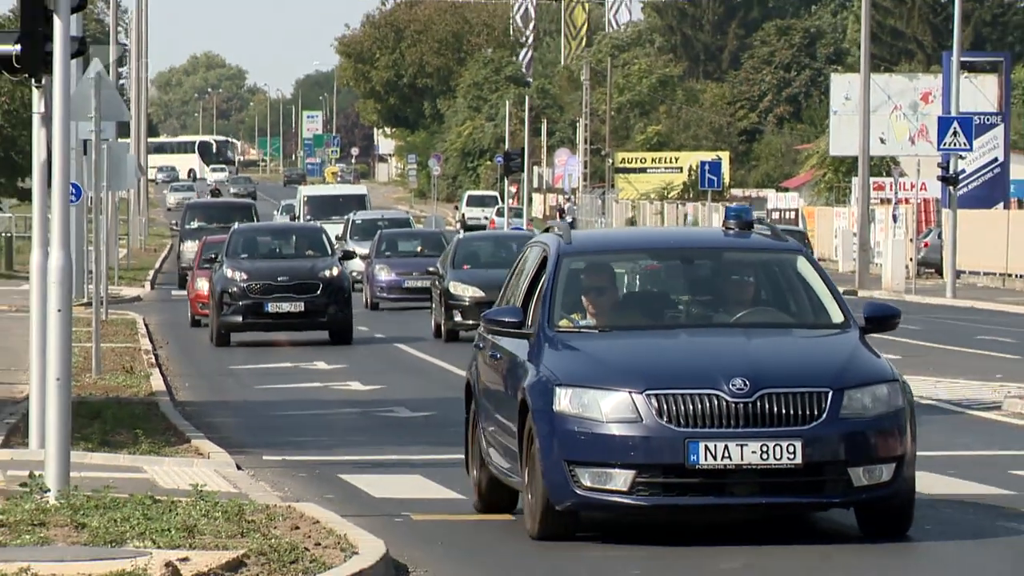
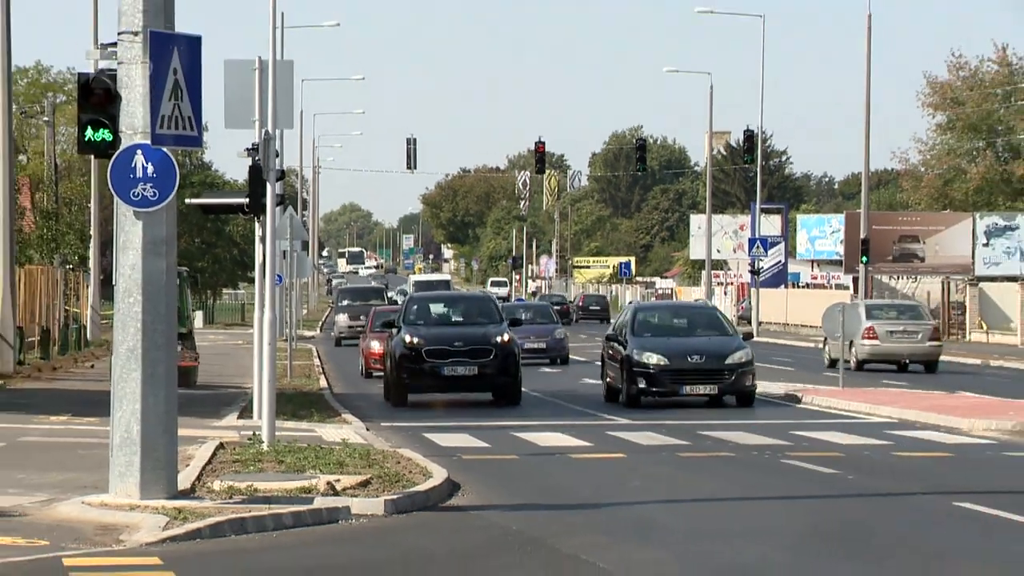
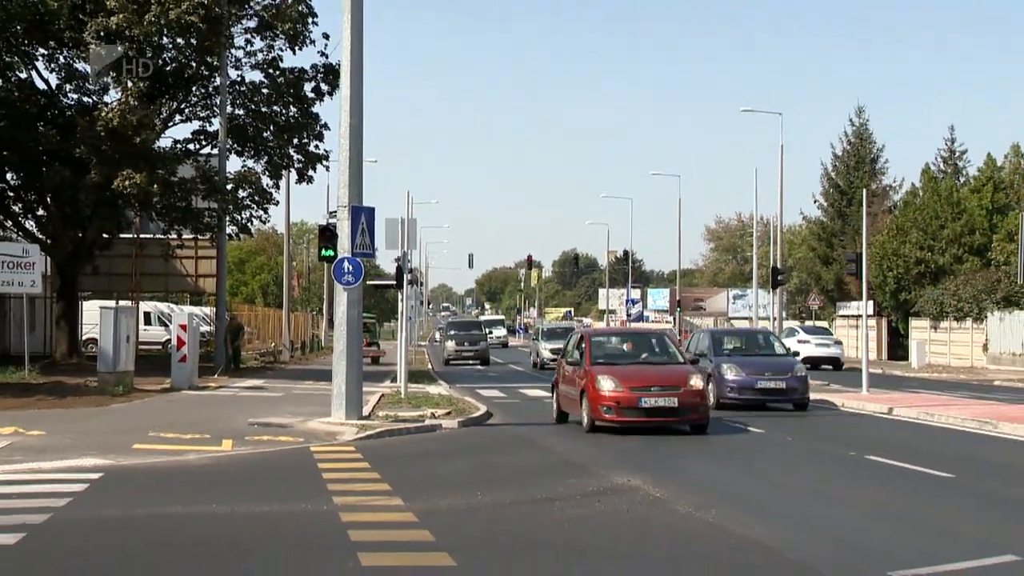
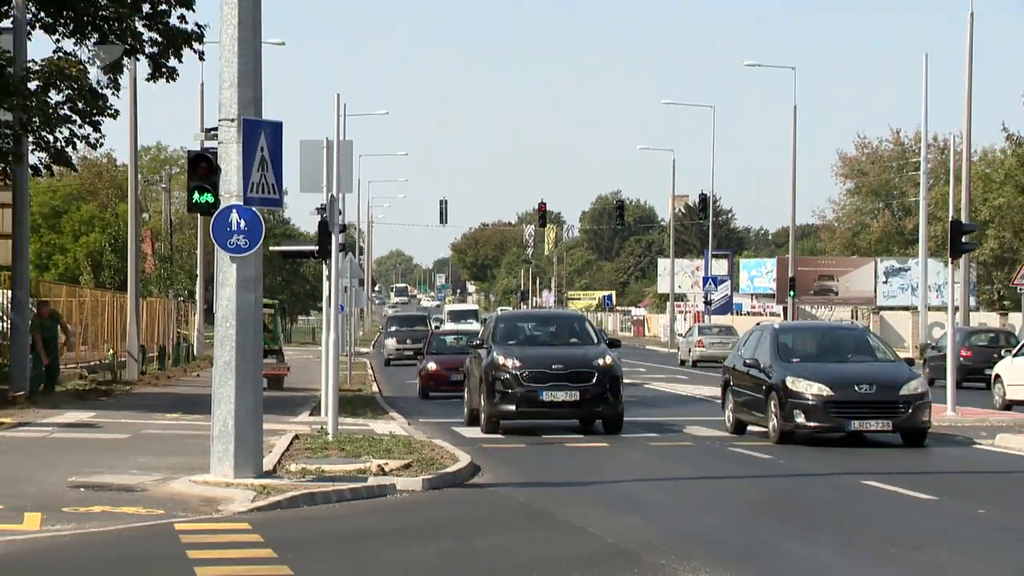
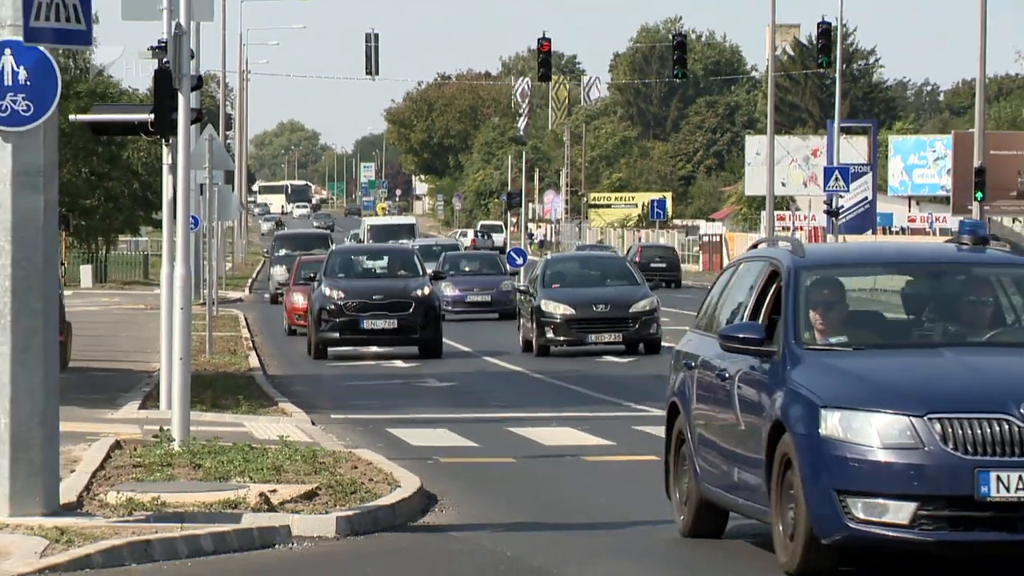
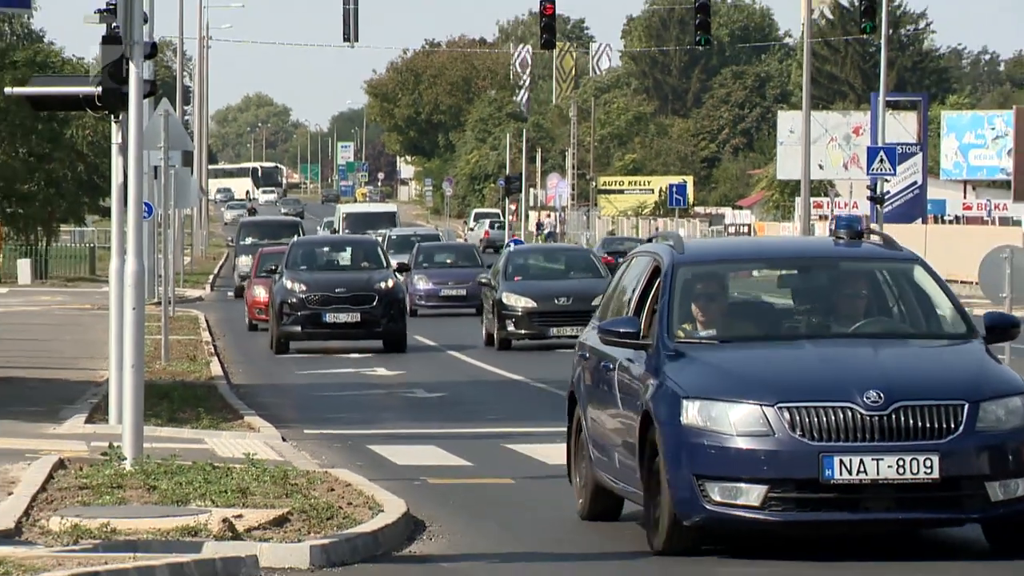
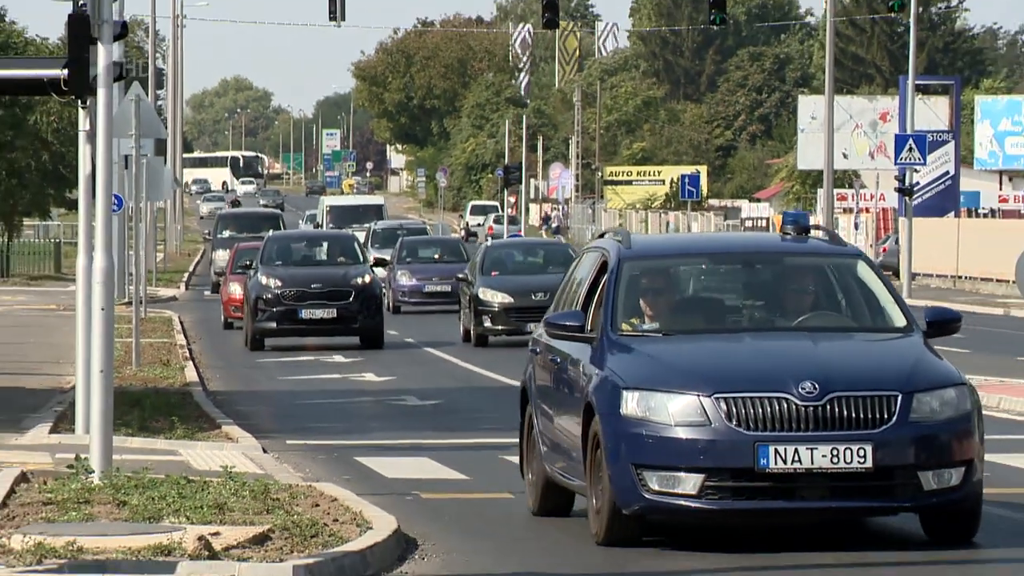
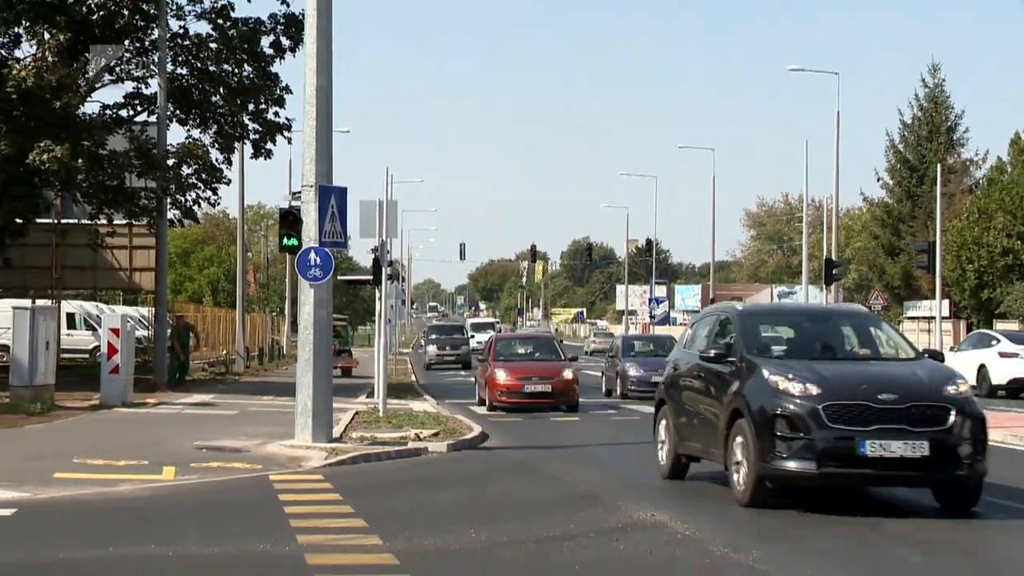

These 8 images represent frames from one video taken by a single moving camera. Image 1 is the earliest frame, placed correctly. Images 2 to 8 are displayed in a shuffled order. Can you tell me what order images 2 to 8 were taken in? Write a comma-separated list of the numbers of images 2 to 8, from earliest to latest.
7, 6, 5, 2, 4, 8, 3
